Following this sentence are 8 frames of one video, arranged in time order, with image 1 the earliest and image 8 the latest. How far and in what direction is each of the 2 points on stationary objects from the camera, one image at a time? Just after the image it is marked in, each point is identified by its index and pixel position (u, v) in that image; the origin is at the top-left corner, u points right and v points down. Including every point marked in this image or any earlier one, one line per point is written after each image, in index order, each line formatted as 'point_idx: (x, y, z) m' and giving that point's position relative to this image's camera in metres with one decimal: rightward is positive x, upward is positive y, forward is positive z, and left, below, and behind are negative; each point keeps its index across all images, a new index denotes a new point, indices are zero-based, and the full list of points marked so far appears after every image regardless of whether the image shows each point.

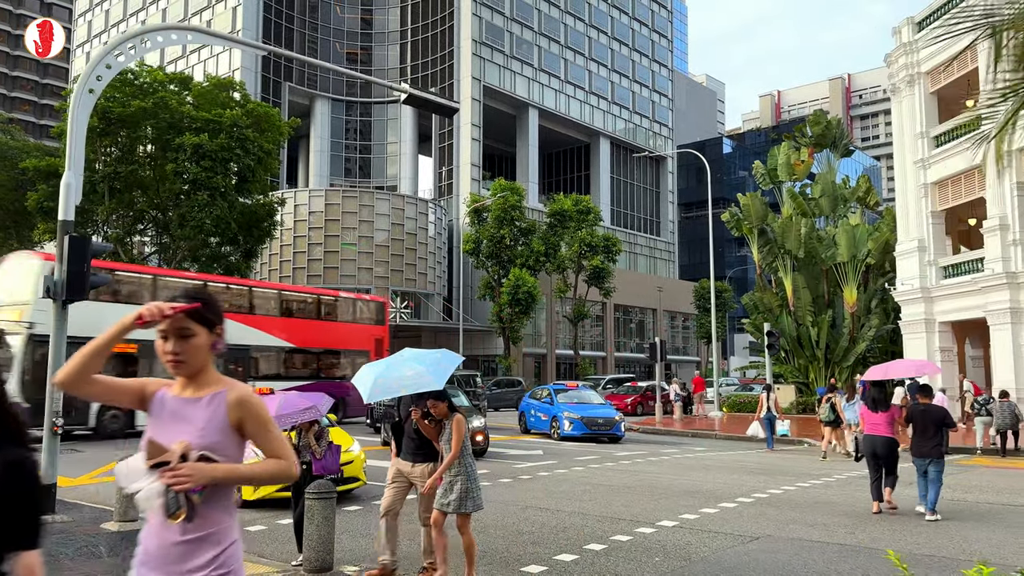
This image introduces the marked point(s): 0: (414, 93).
0: (-1.4, +2.7, +10.7) m
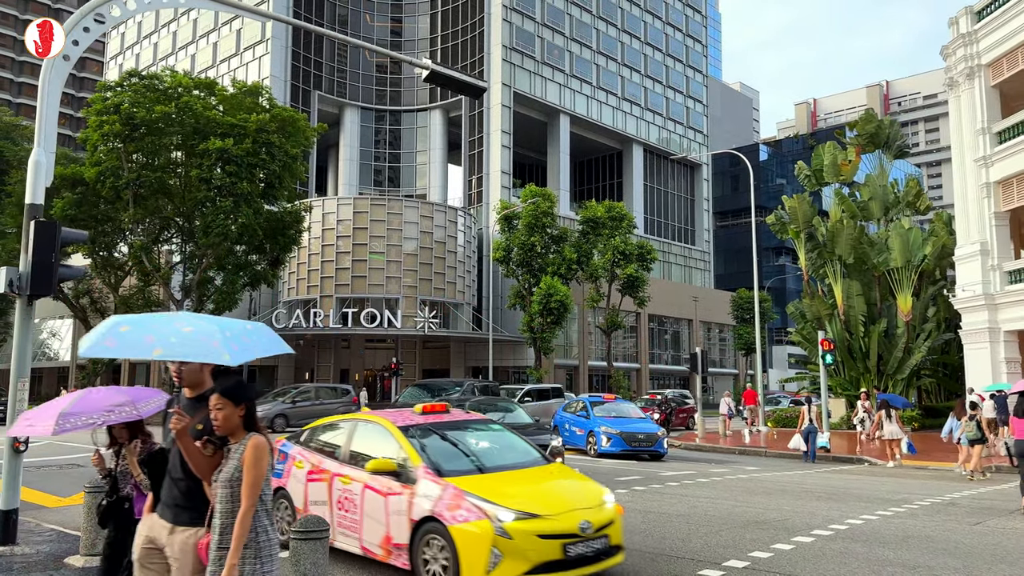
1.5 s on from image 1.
0: (-0.9, +2.7, +9.6) m
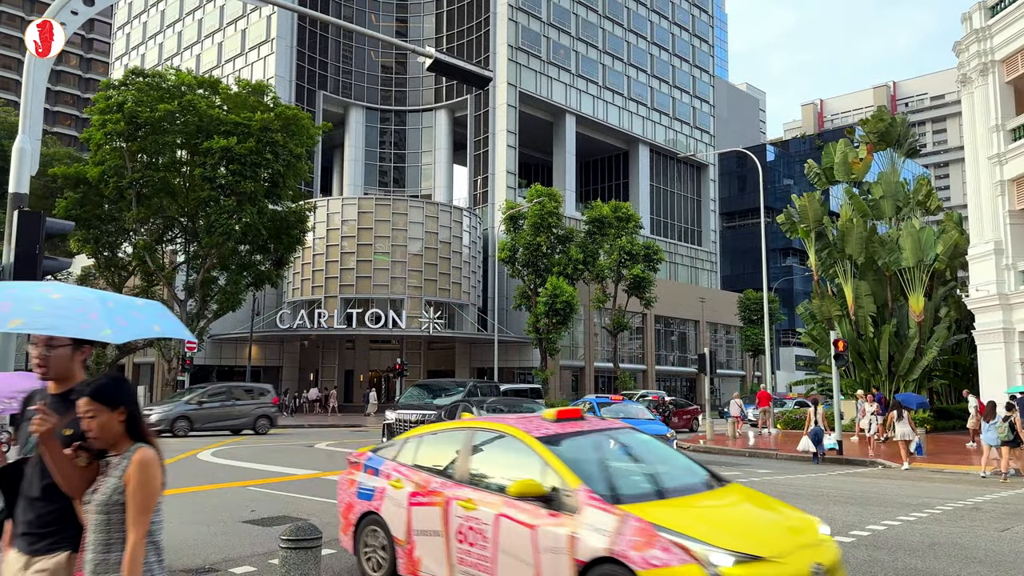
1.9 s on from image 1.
0: (-0.9, +2.8, +9.3) m
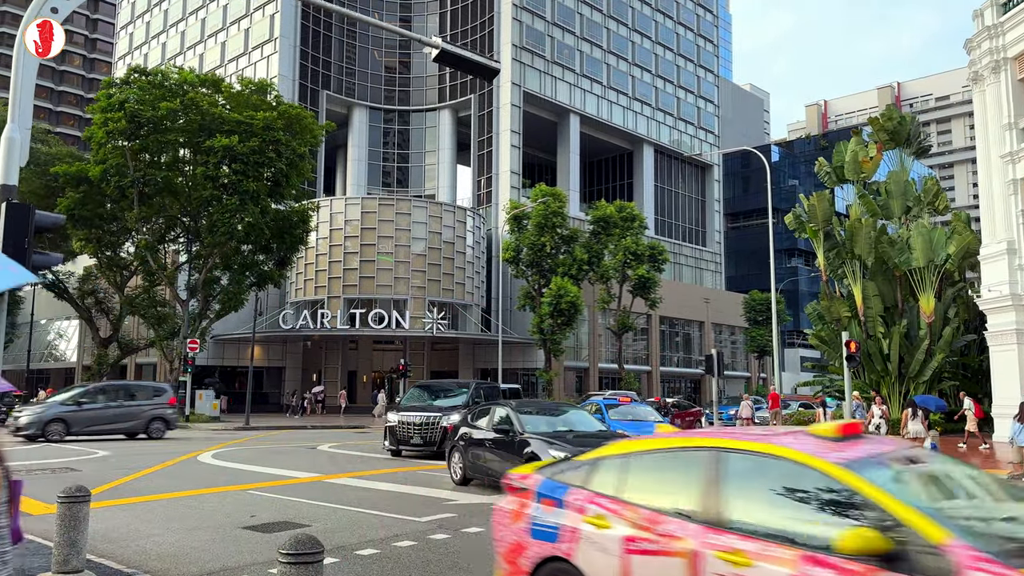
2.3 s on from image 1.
0: (-0.8, +2.8, +9.0) m
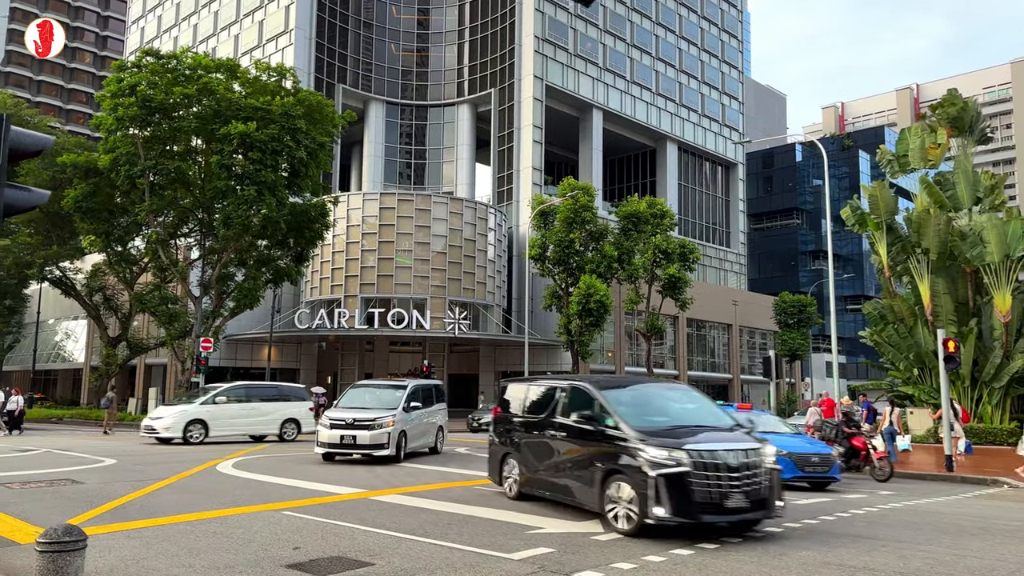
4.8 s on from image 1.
0: (+0.2, +3.0, +7.2) m
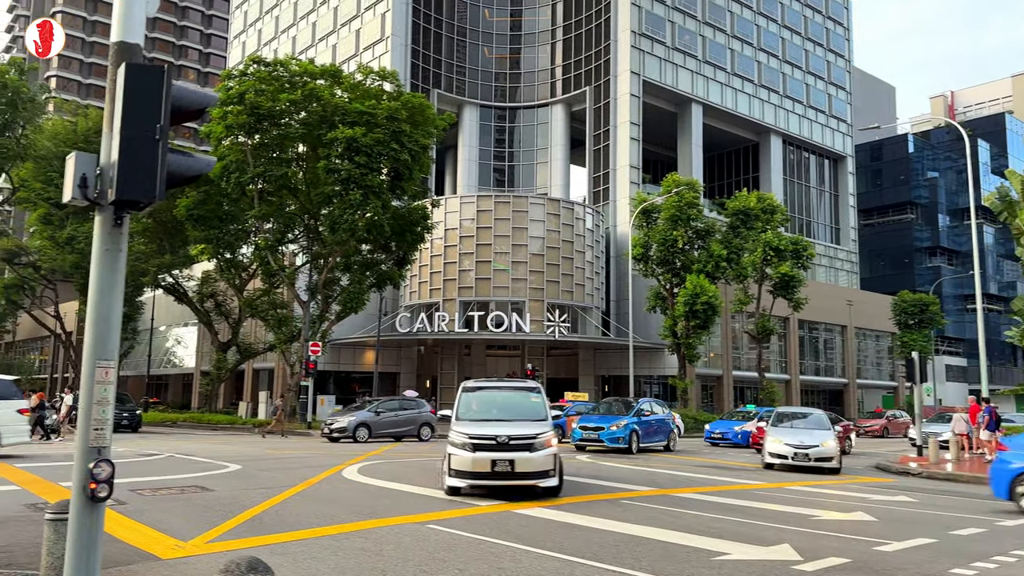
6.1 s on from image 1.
0: (+1.7, +3.1, +6.2) m
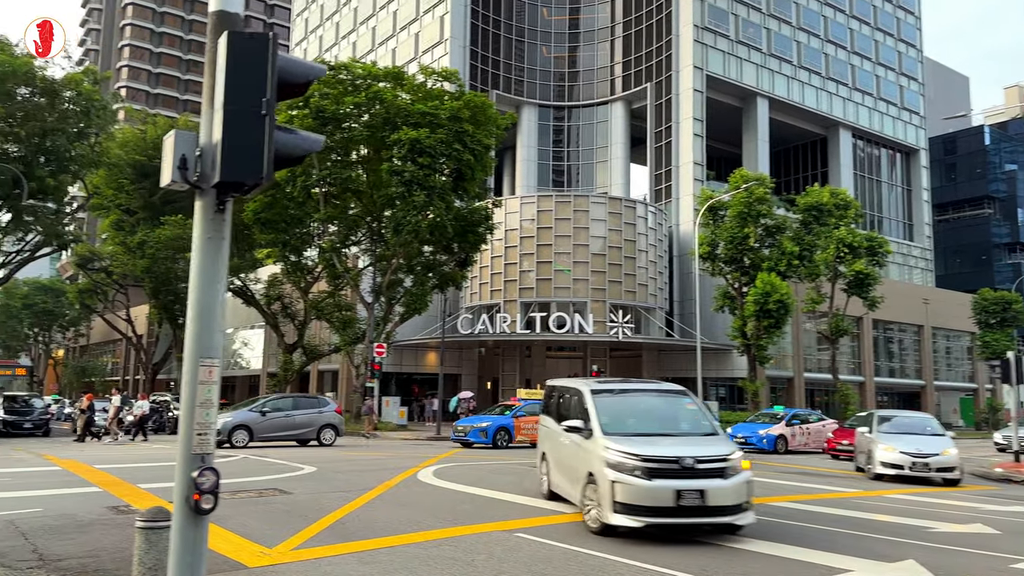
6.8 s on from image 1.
0: (+2.4, +3.2, +5.6) m
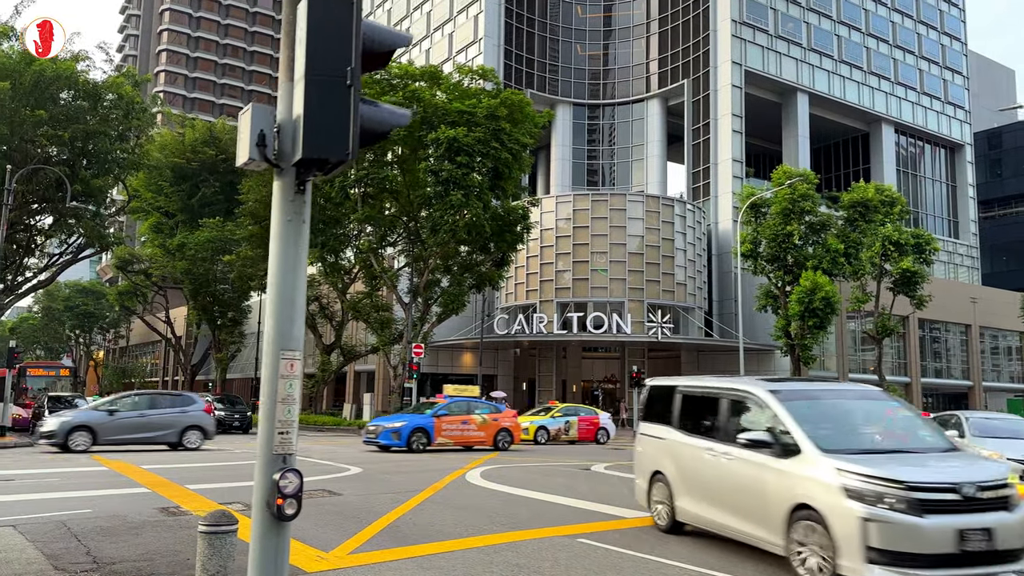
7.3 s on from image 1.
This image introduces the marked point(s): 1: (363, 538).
0: (+2.9, +3.3, +5.2) m
1: (-1.5, -2.4, +7.5) m
